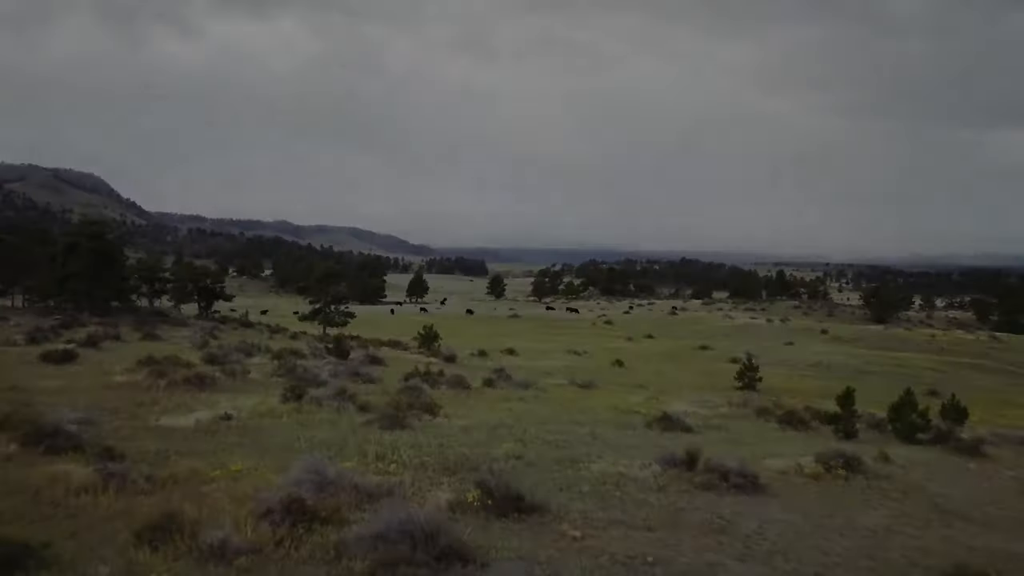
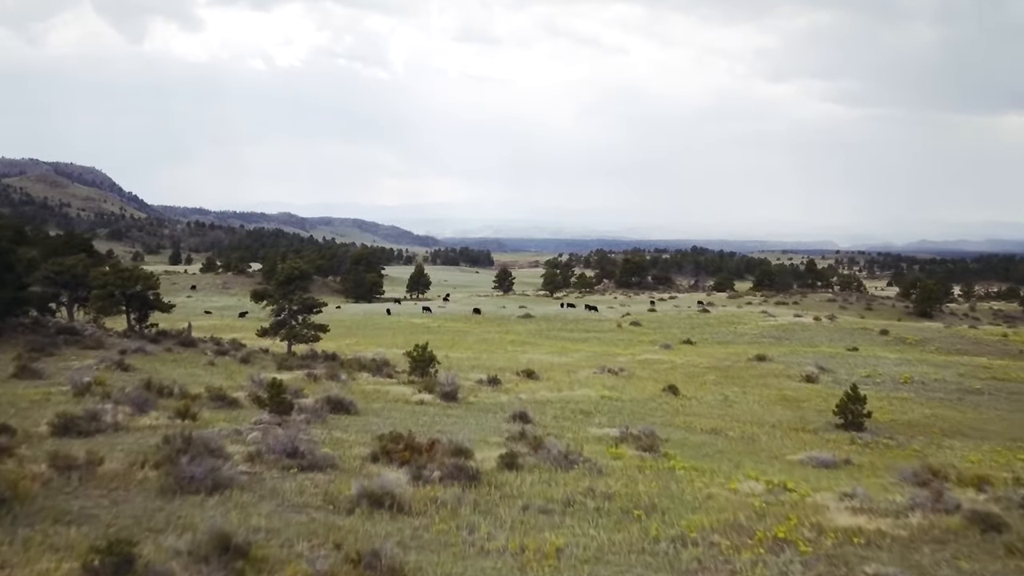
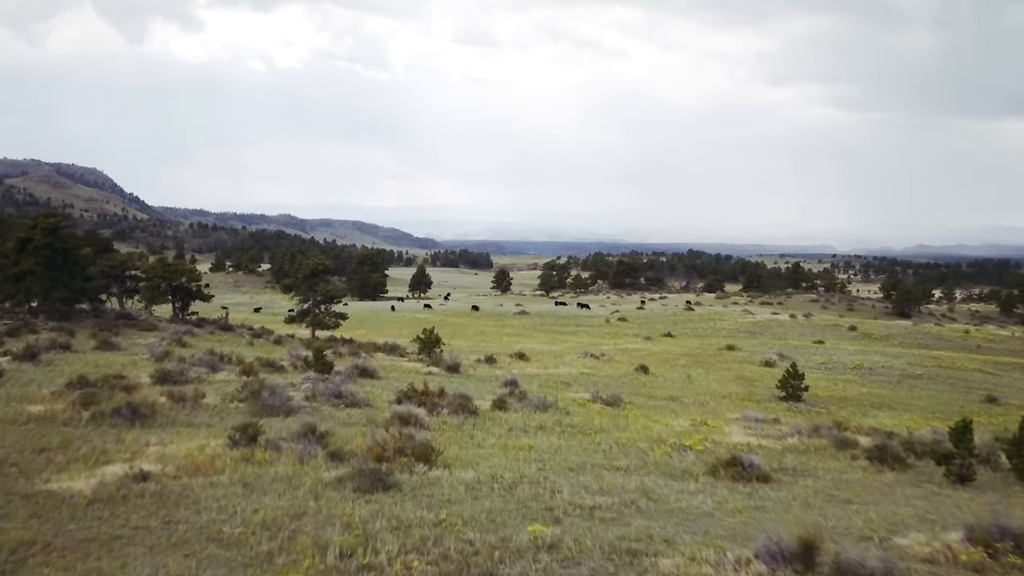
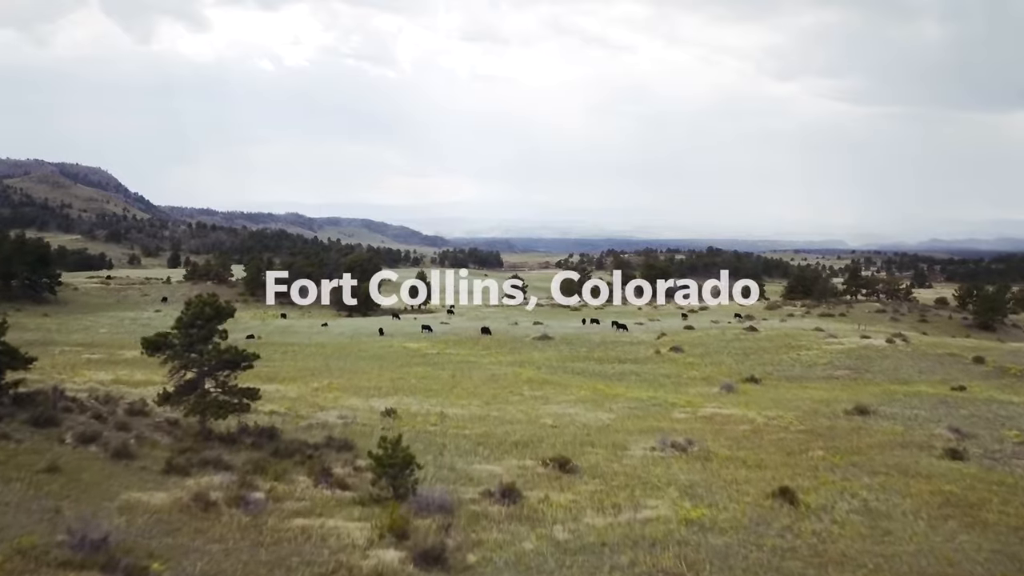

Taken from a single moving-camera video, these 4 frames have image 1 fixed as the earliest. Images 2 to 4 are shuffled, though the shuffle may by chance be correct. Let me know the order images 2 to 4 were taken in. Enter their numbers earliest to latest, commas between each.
3, 2, 4
